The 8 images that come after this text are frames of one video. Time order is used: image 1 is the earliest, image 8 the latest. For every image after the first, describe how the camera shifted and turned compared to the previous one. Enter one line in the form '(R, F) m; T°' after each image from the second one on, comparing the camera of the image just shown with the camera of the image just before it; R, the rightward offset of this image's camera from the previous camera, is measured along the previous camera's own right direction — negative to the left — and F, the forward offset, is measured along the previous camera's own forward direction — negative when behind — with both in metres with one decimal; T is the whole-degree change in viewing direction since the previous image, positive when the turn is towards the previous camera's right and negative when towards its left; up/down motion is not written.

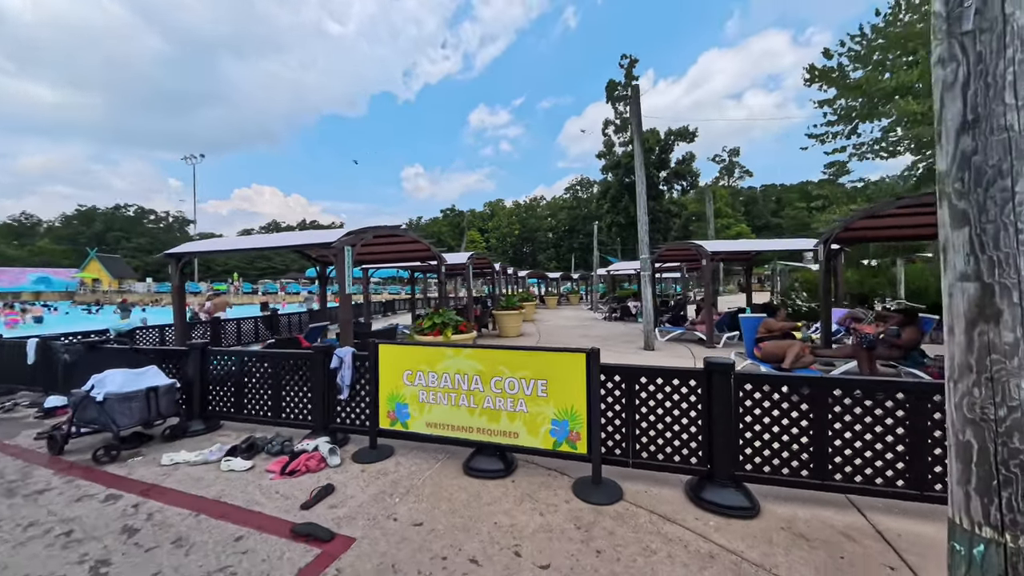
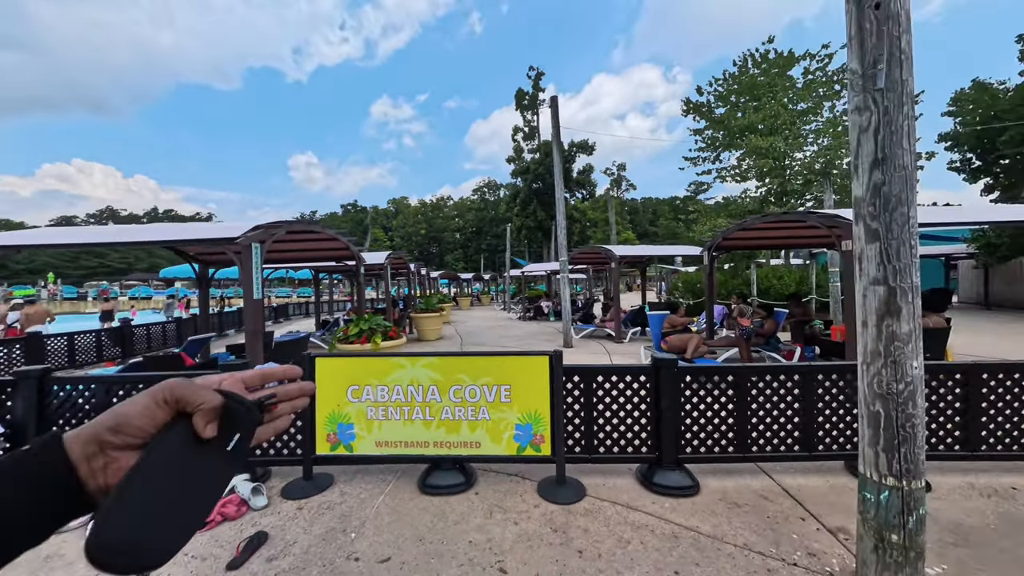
(-0.5, +0.1) m; +15°
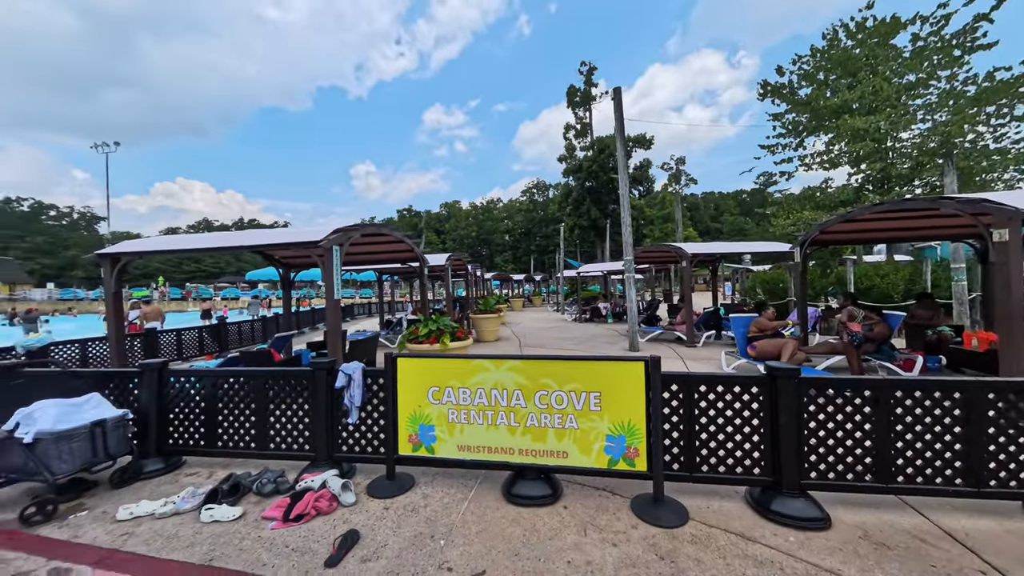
(-0.3, +0.2) m; -8°
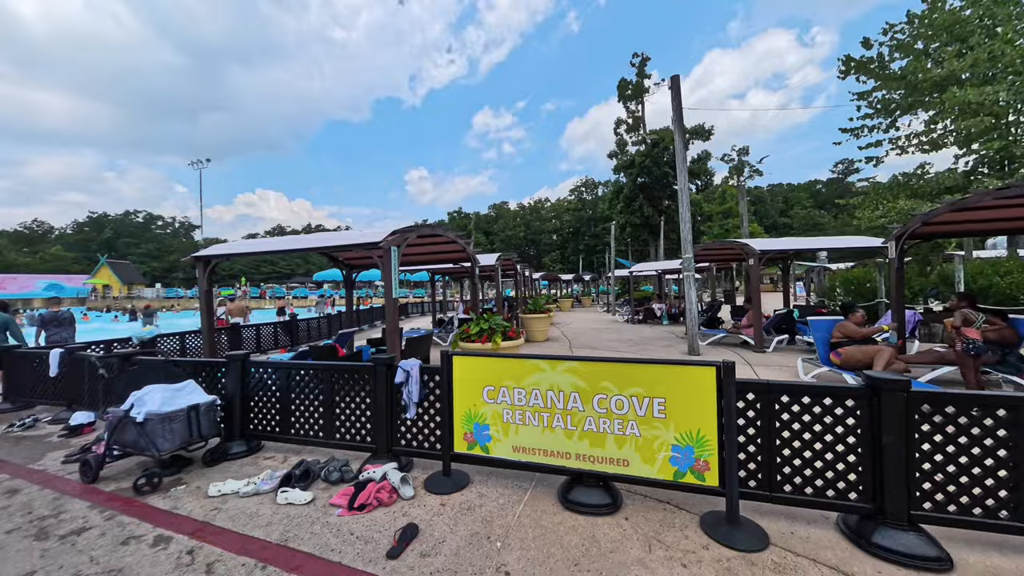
(-0.1, +0.1) m; -8°
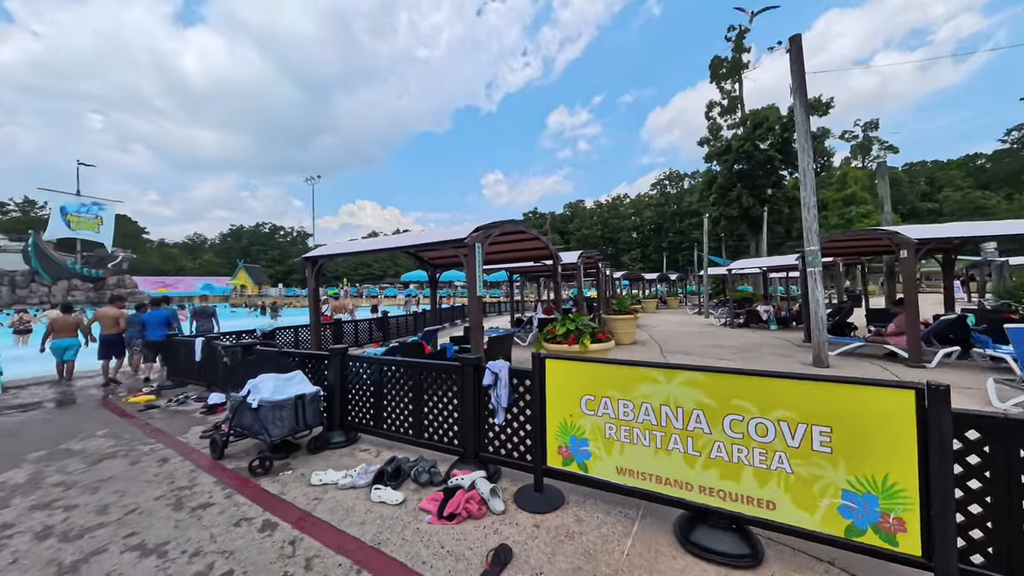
(-0.2, +0.3) m; -12°
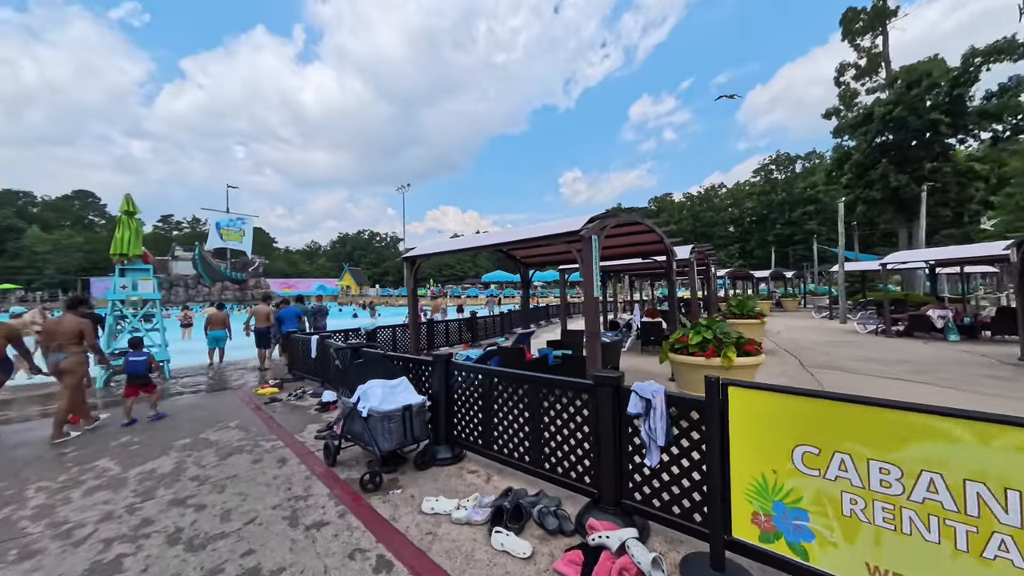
(-0.5, +0.6) m; -12°
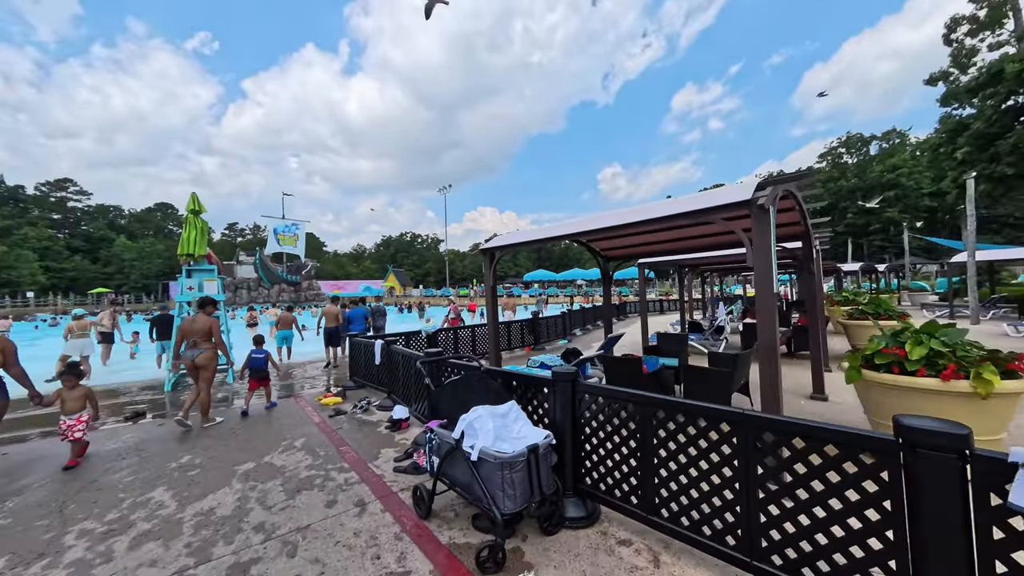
(-0.9, +1.0) m; -6°
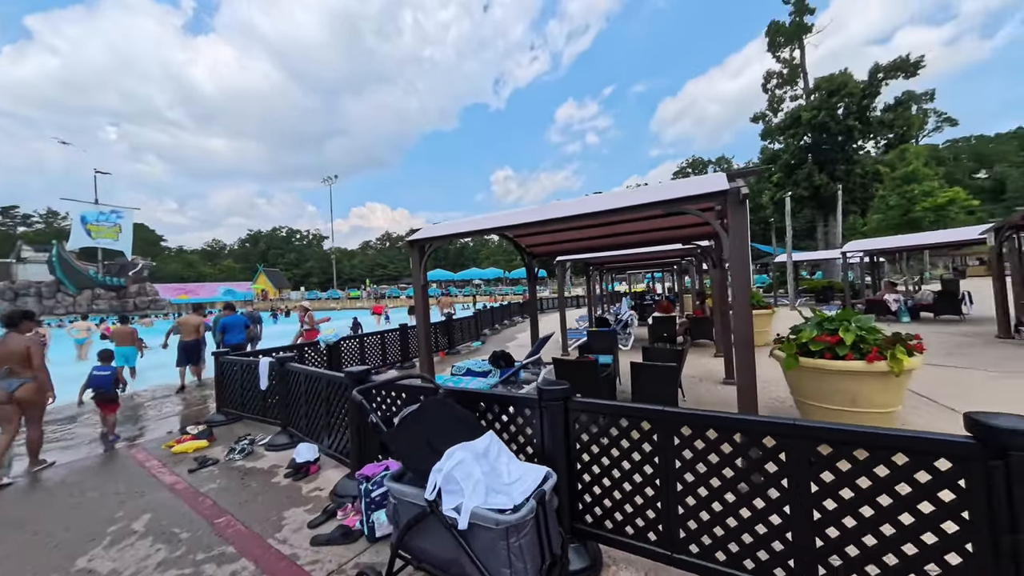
(-0.5, +0.7) m; +17°
